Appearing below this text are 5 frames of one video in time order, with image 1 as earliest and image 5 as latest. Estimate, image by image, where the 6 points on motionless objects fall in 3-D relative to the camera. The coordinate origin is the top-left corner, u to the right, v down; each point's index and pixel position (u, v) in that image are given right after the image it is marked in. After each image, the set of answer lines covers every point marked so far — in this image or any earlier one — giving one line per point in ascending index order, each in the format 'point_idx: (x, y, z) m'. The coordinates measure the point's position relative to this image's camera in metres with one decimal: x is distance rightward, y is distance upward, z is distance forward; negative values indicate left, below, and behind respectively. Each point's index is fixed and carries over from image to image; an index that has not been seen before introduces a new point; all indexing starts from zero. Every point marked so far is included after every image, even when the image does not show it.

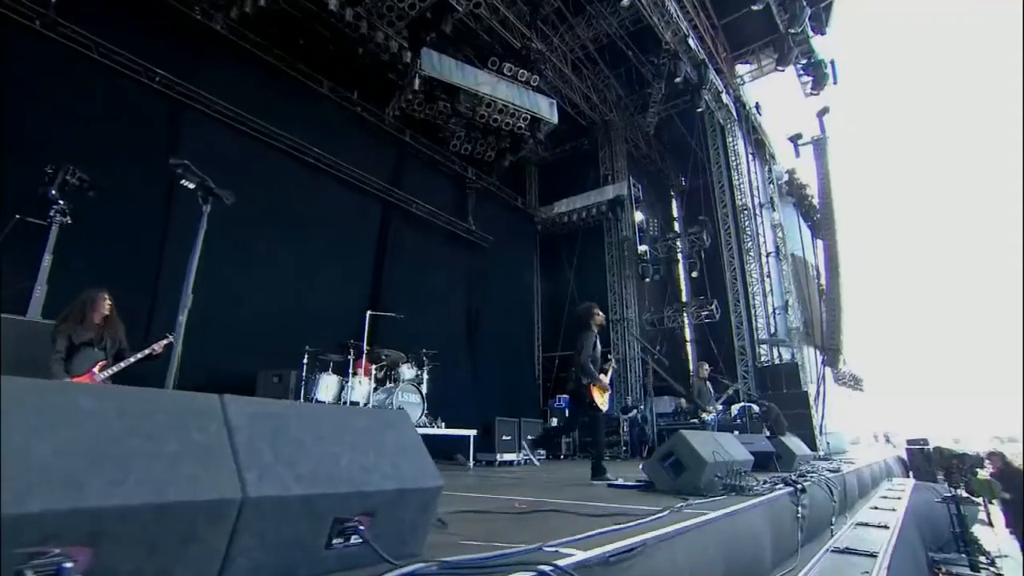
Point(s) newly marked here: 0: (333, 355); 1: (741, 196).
0: (-2.3, -0.9, +6.7) m
1: (+5.1, +2.0, +11.9) m
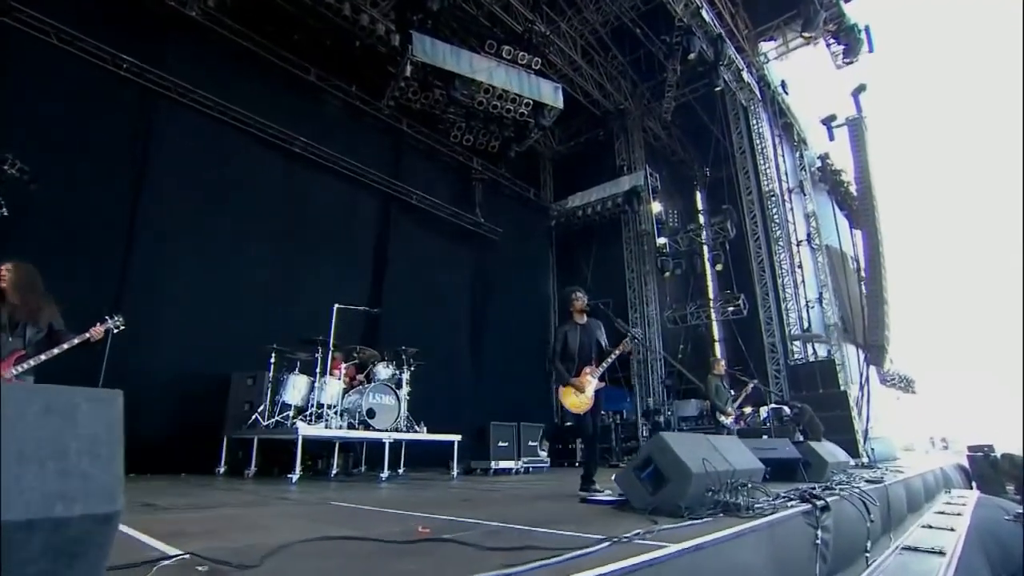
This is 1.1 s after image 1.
0: (-2.4, -0.8, +6.2) m
1: (+5.3, +2.2, +10.9) m
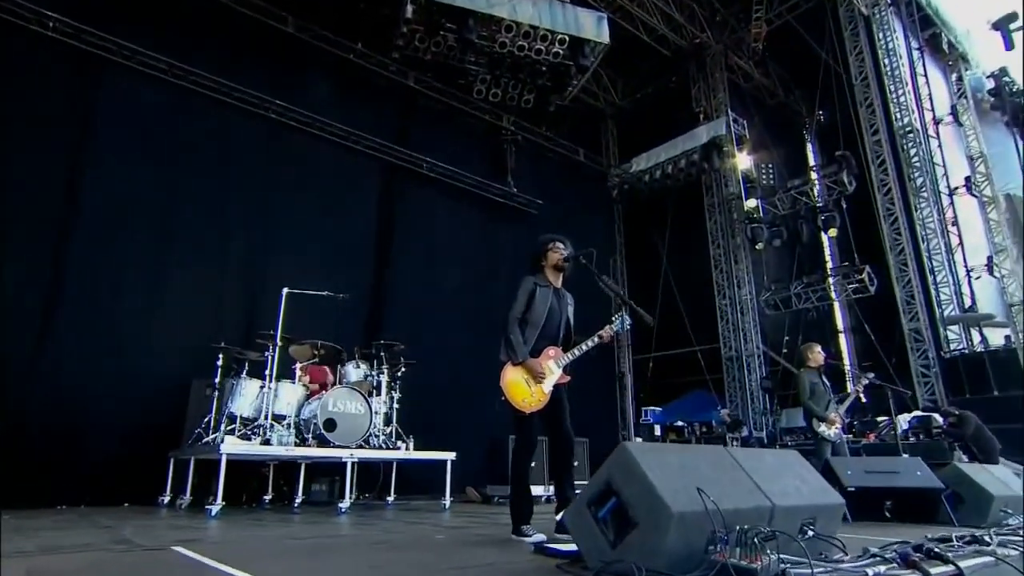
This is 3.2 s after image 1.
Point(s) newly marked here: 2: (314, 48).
0: (-2.5, -0.6, +5.0) m
1: (+5.9, +2.6, +8.1) m
2: (-2.4, +3.0, +6.6) m
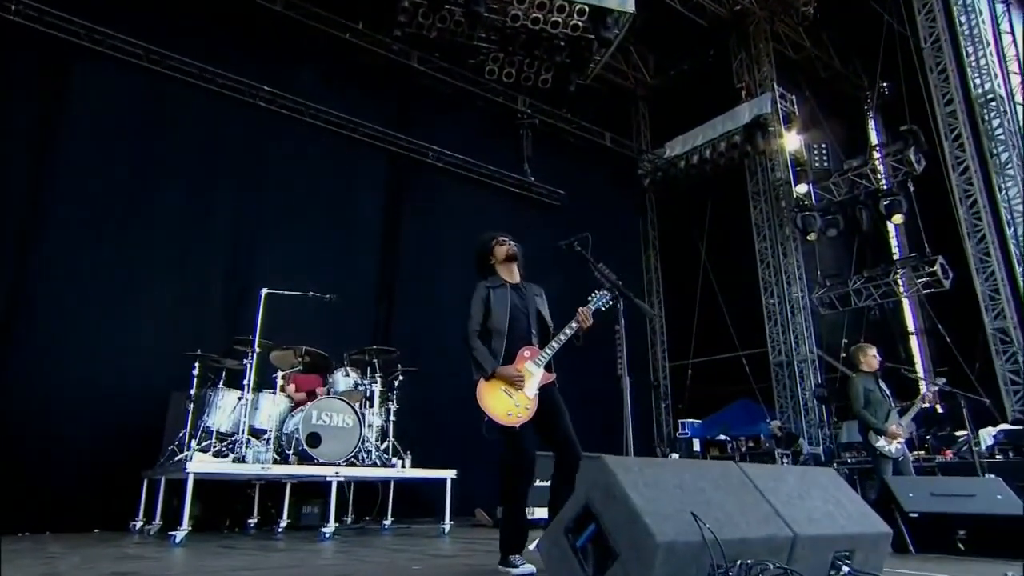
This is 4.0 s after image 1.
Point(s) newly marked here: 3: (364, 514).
0: (-2.4, -0.6, +4.5) m
1: (+6.1, +2.7, +6.9) m
2: (-2.3, +3.0, +6.1) m
3: (-1.4, -2.2, +5.2) m
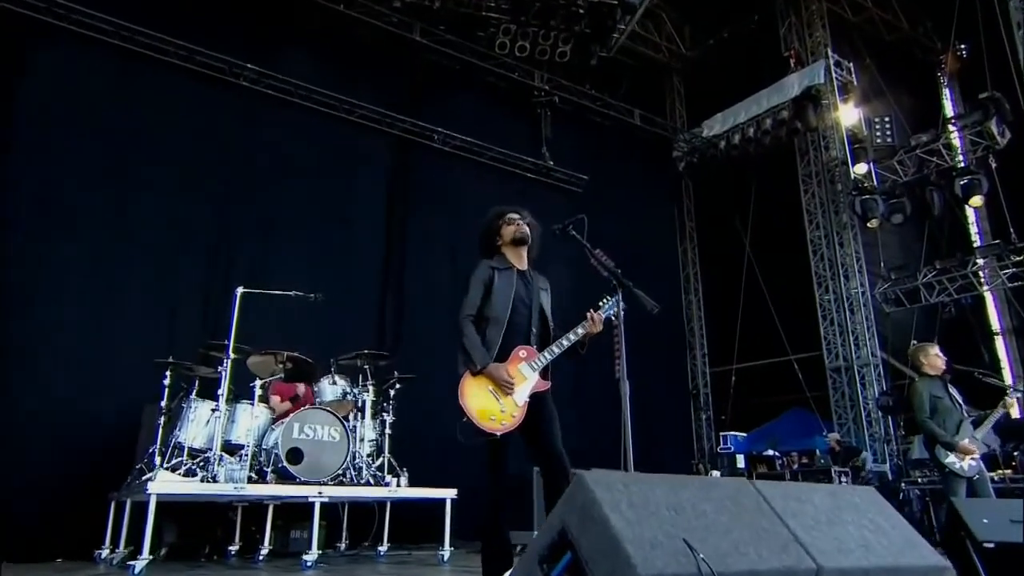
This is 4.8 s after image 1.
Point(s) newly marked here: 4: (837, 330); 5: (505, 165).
0: (-2.4, -0.6, +4.1) m
1: (+6.3, +2.8, +5.8) m
2: (-2.2, +3.0, +5.6) m
3: (-1.3, -2.2, +4.6) m
4: (+4.0, -0.5, +6.6) m
5: (-0.1, +1.5, +6.3) m
